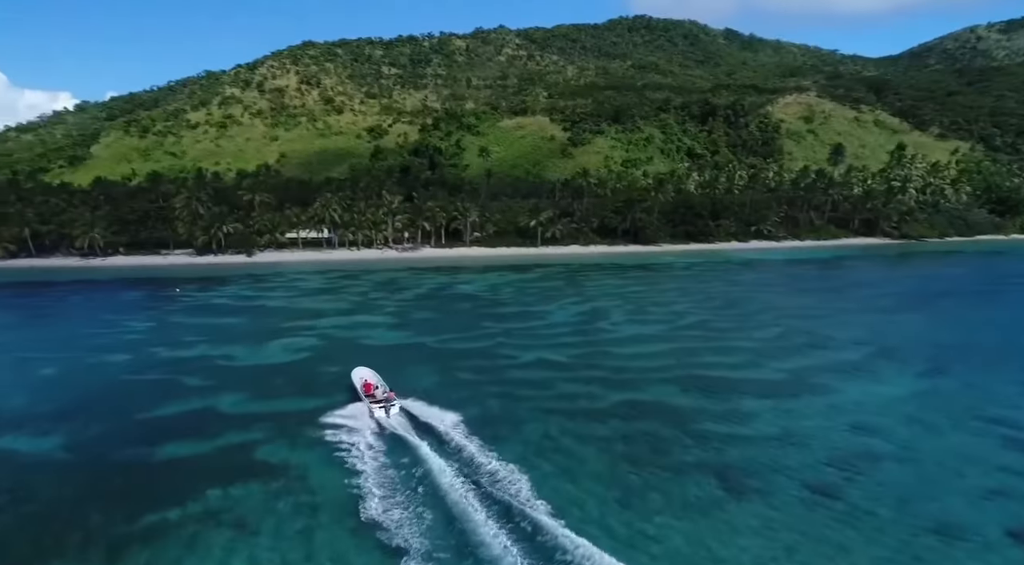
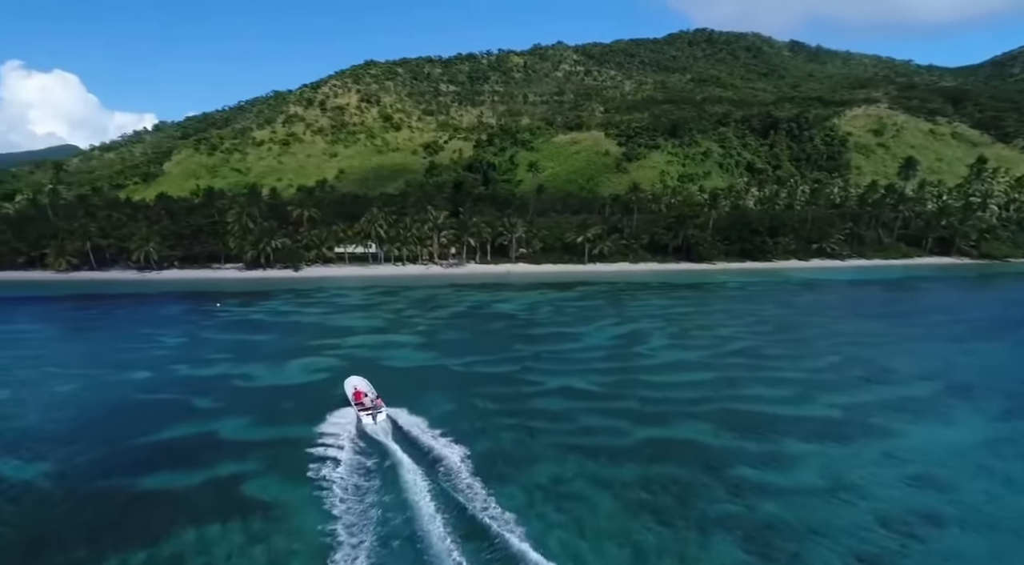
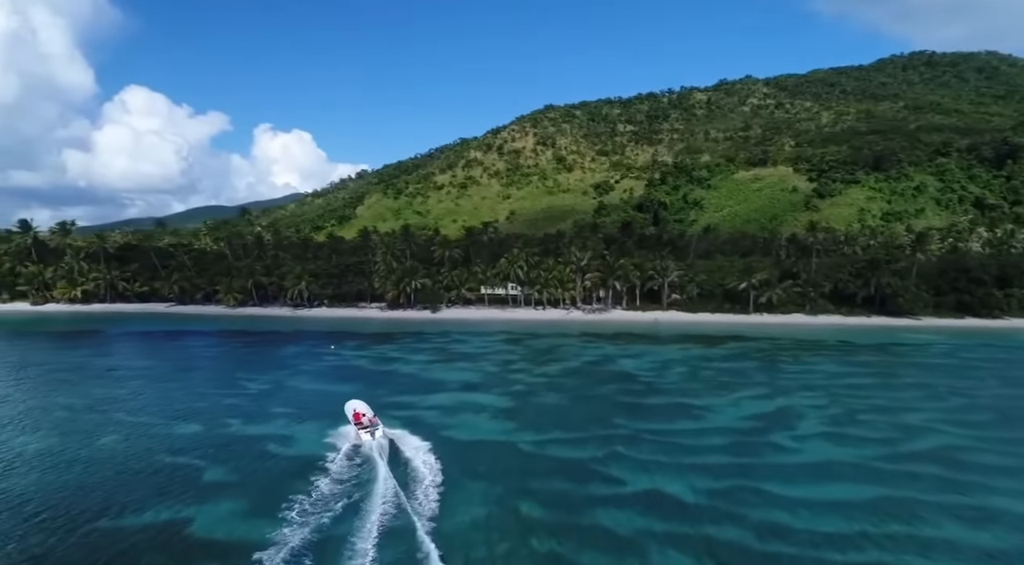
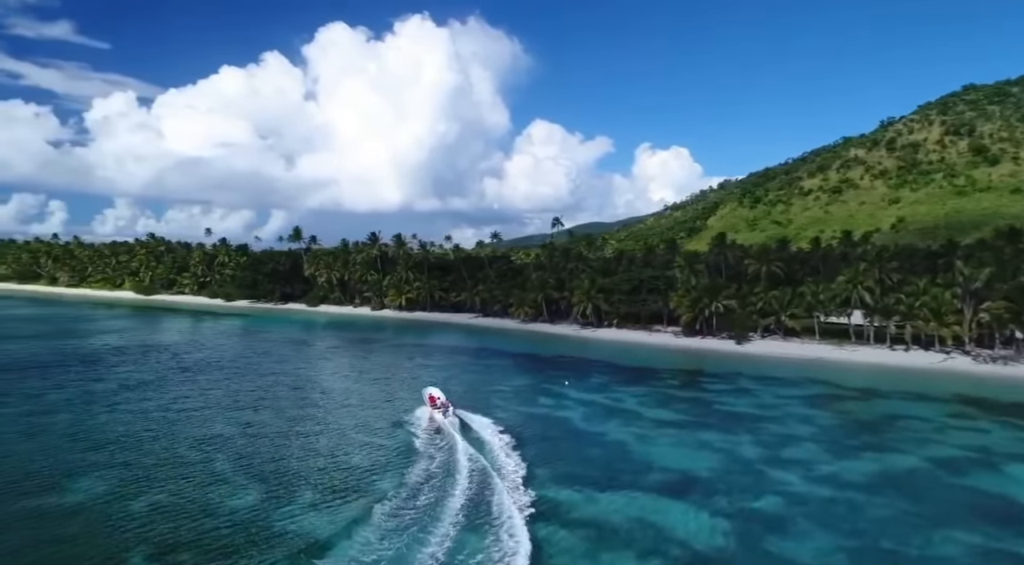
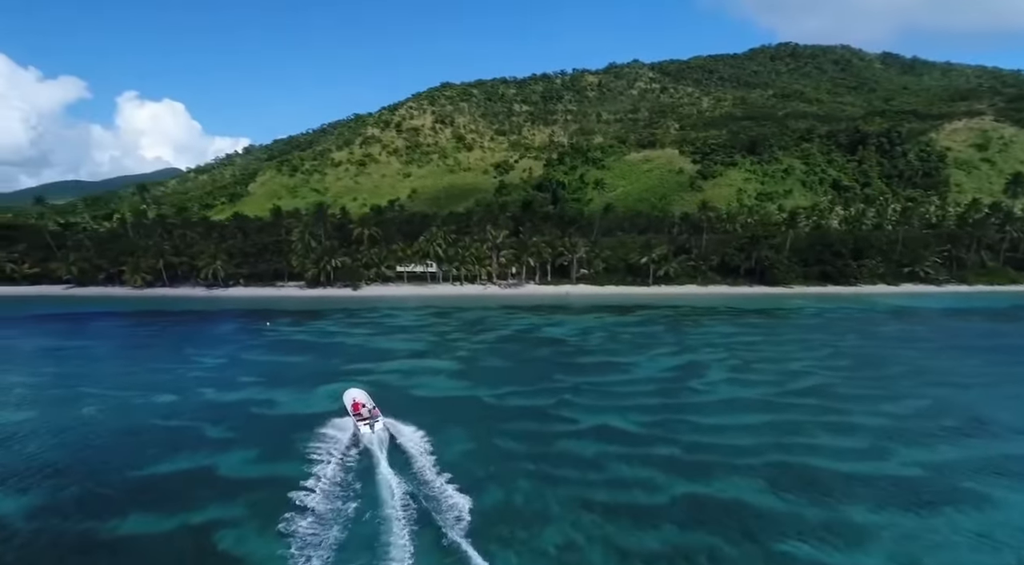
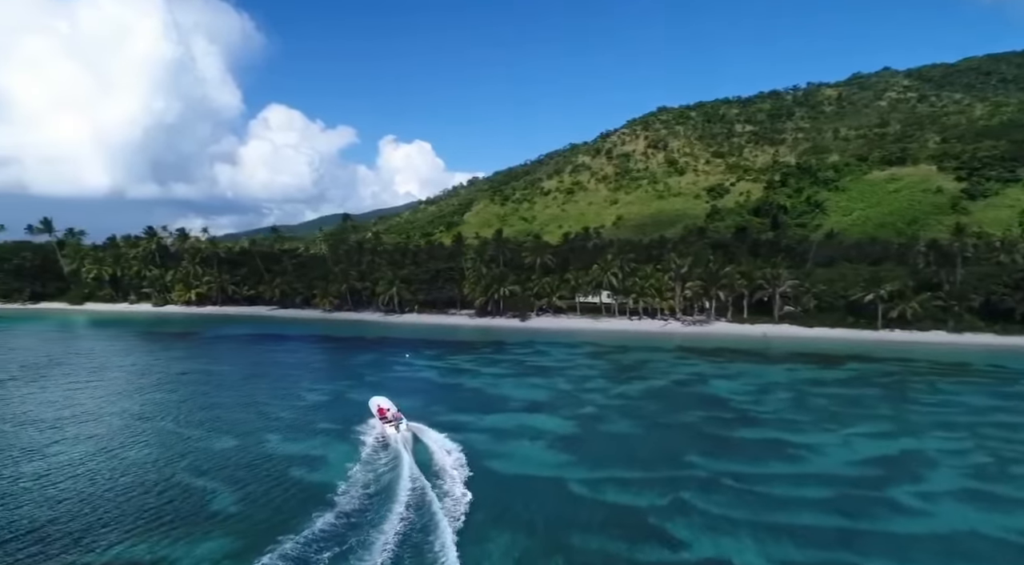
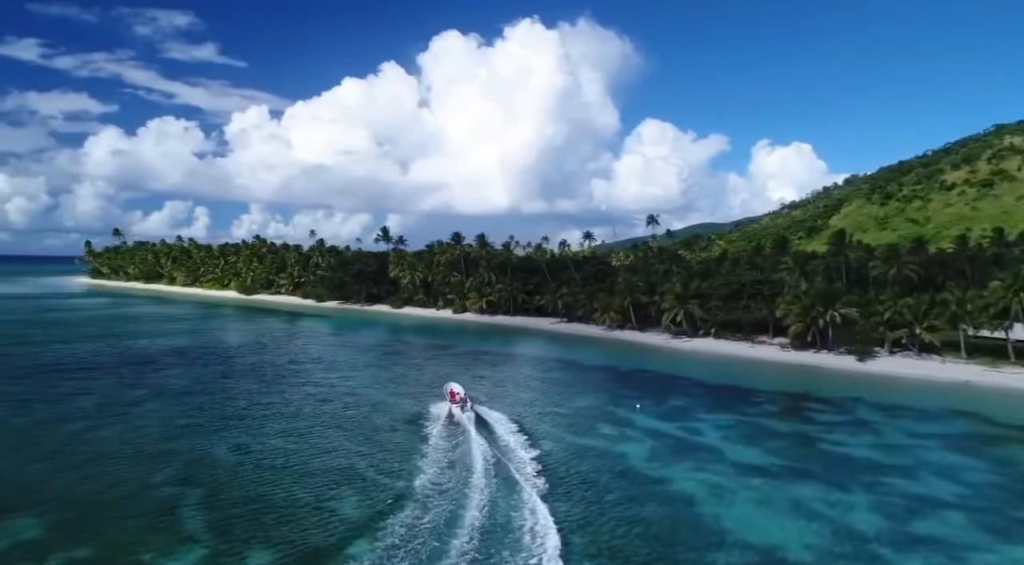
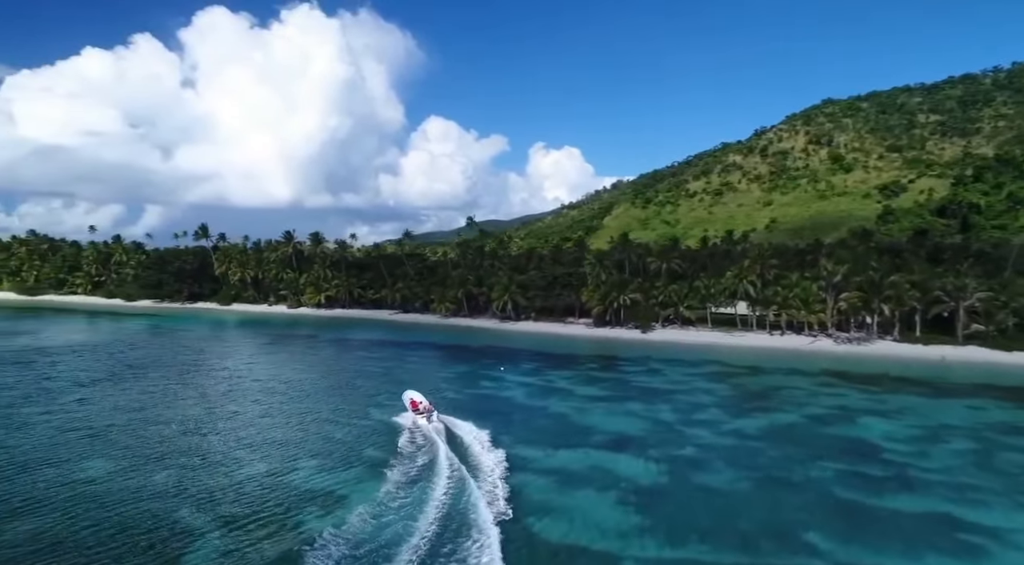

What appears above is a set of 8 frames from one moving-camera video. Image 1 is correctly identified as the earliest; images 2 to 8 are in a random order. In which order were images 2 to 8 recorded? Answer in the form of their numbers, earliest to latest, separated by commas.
2, 5, 3, 6, 8, 4, 7
